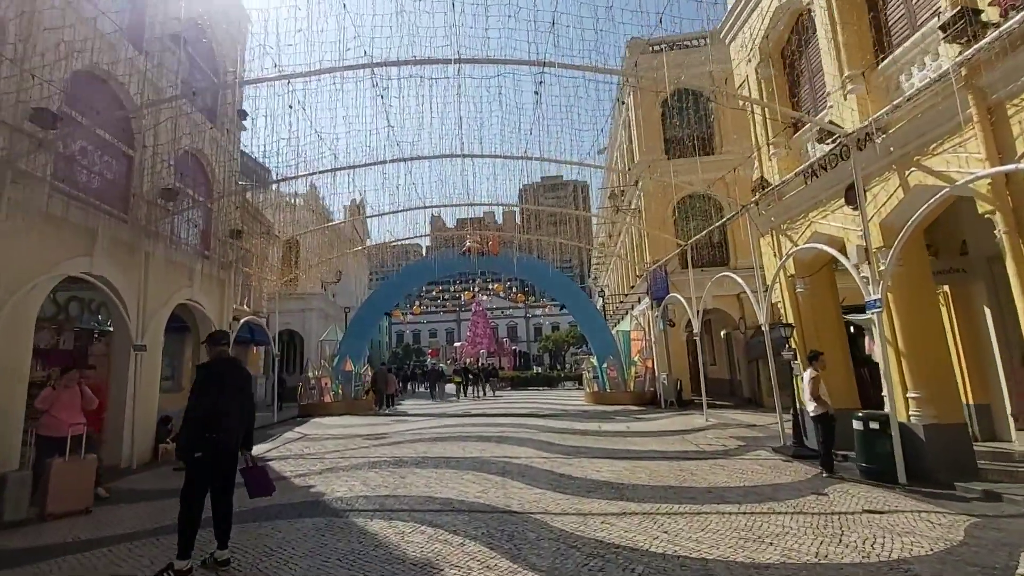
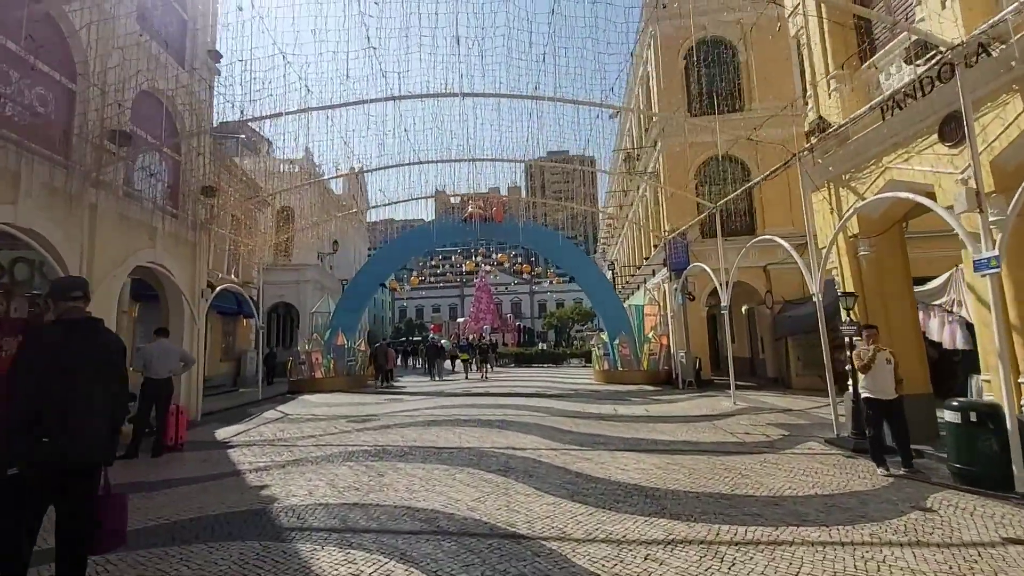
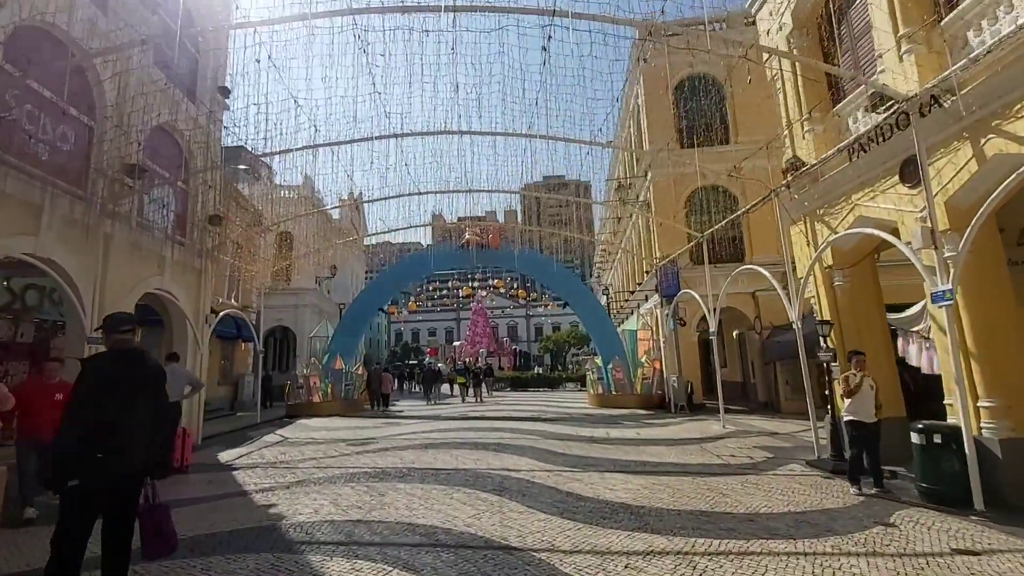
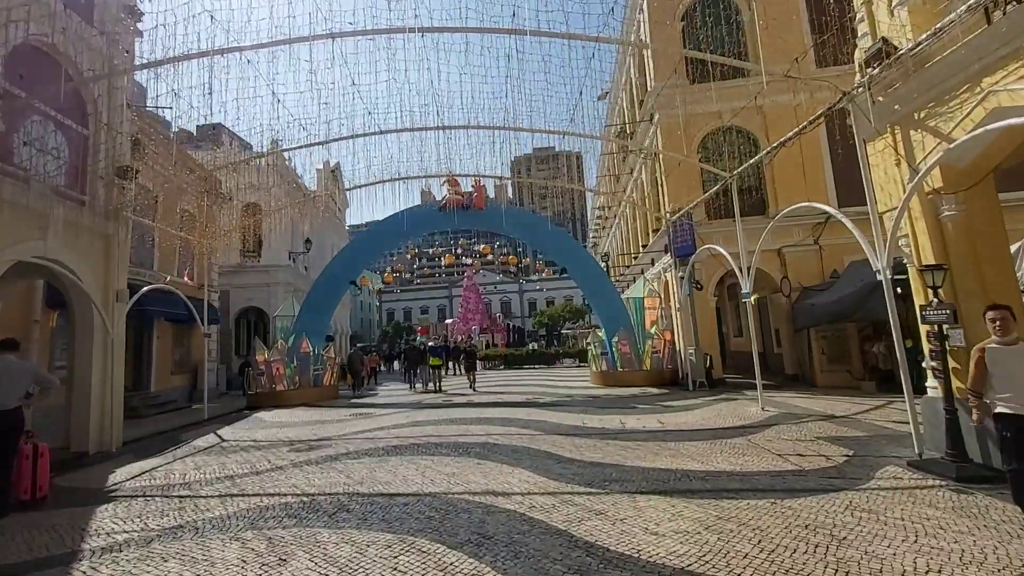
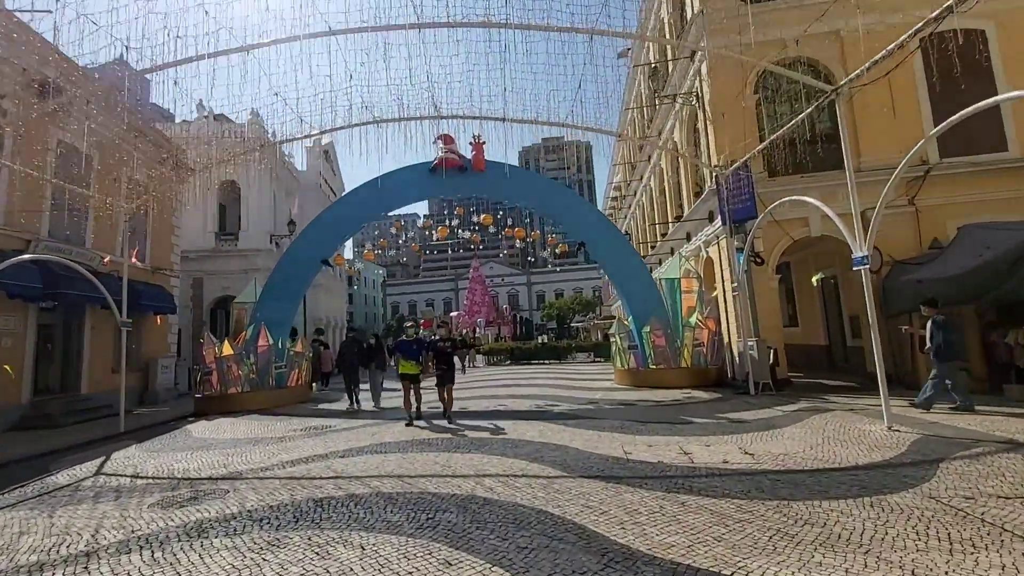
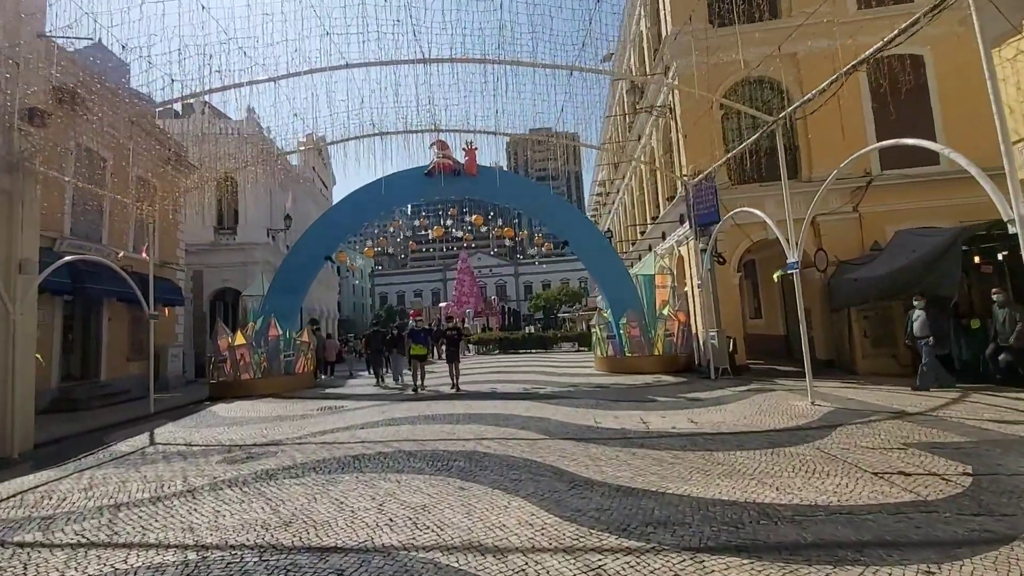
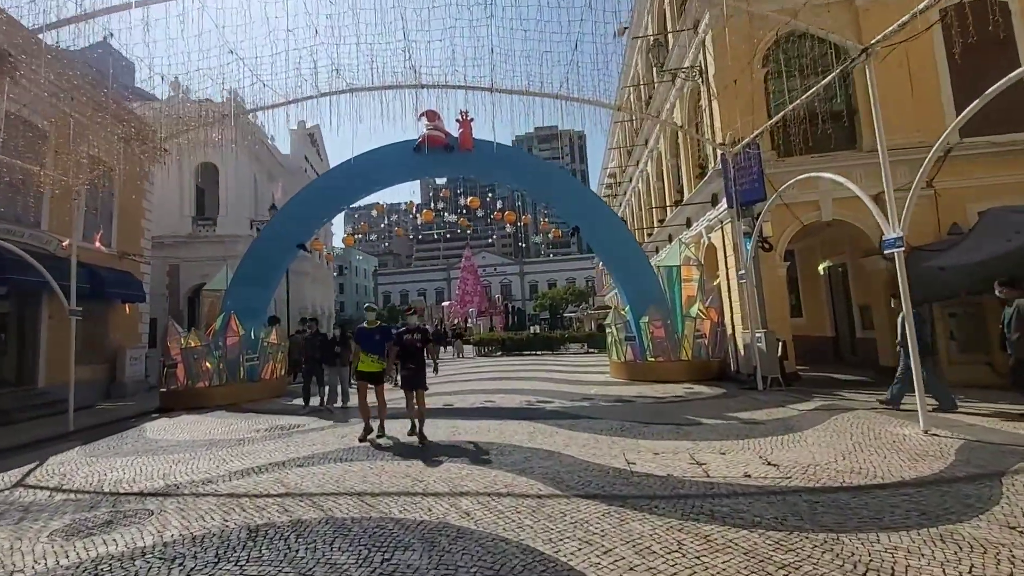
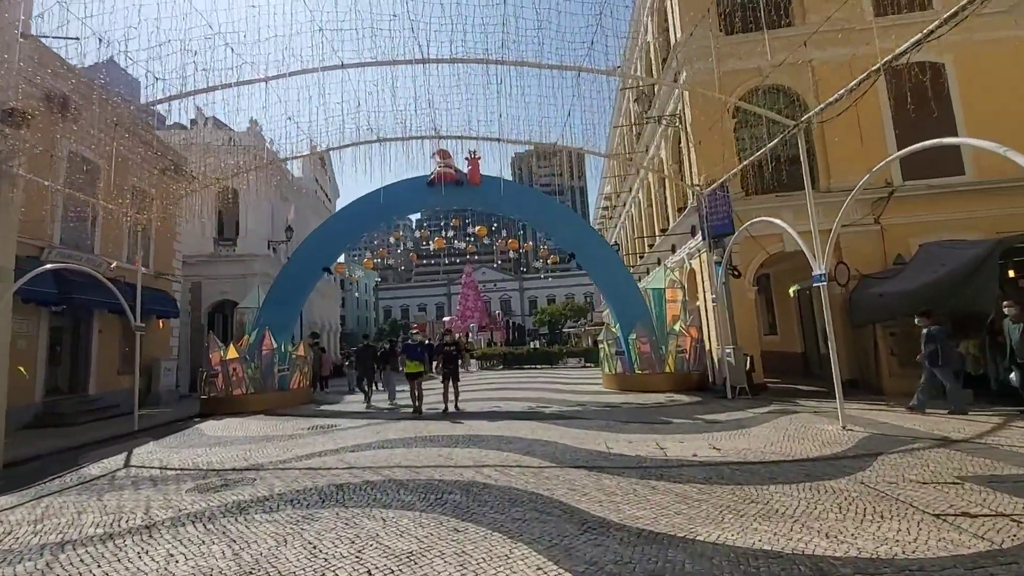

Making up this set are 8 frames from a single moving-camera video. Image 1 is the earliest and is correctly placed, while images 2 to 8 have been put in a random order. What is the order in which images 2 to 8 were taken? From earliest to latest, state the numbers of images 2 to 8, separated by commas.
3, 2, 4, 6, 8, 5, 7
